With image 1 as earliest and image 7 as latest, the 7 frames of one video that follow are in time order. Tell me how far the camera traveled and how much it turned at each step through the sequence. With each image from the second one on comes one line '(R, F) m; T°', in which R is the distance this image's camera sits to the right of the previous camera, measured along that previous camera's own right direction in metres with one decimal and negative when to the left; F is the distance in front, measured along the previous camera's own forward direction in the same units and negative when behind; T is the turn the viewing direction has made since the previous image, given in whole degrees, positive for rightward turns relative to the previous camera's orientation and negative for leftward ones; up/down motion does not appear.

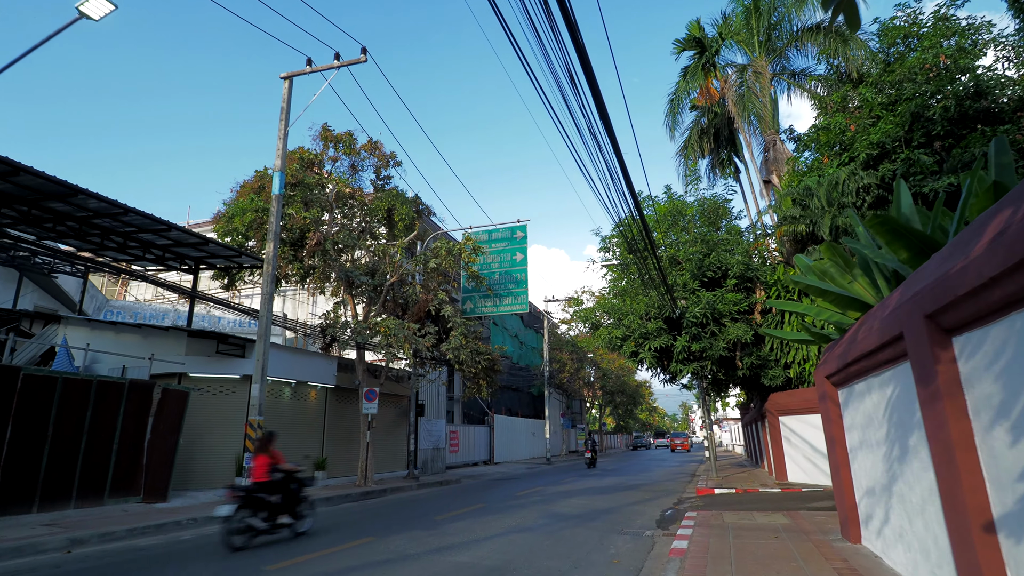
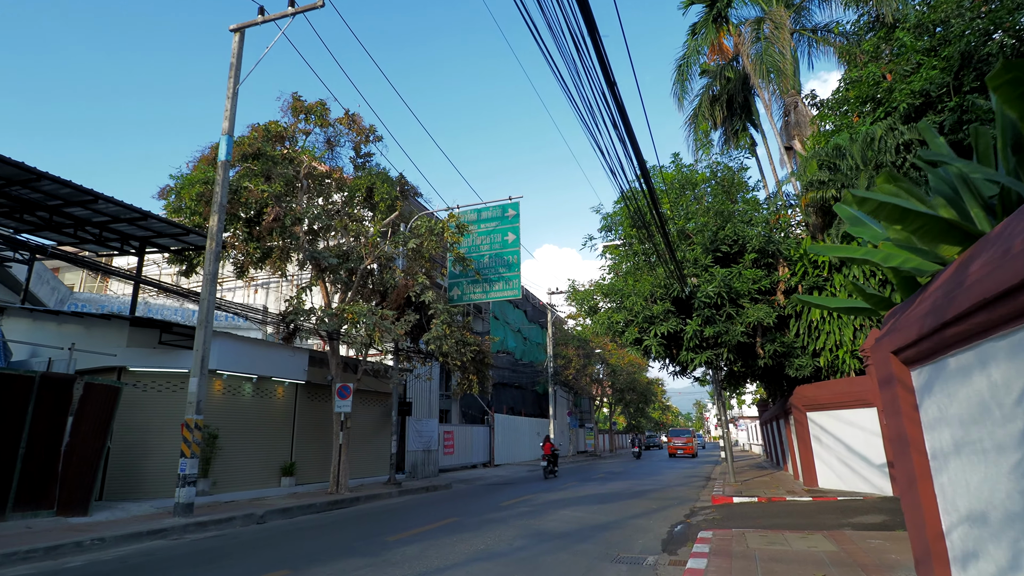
(+0.7, +1.9) m; -1°
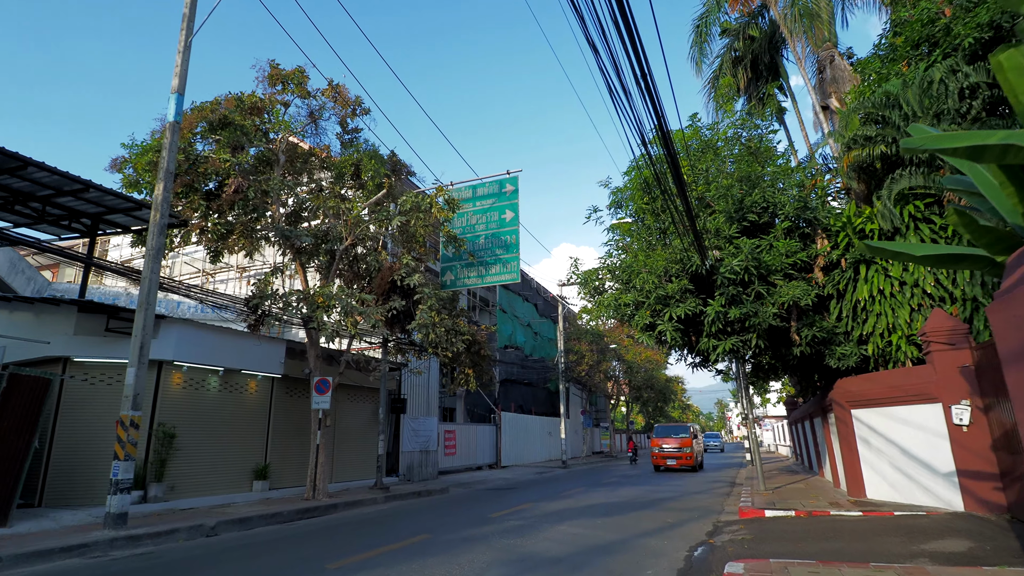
(+0.6, +1.8) m; -2°
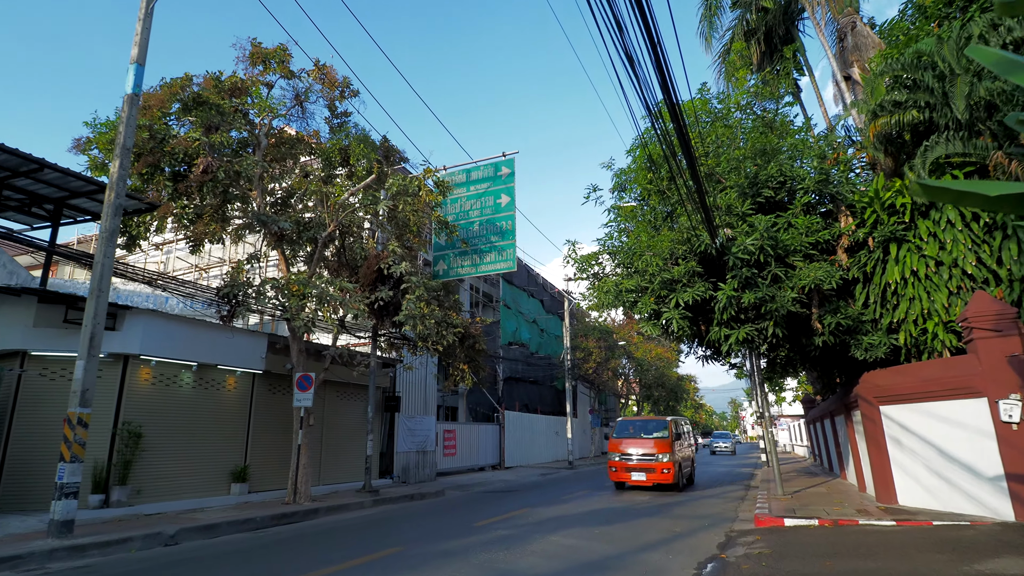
(+0.5, +1.0) m; -1°
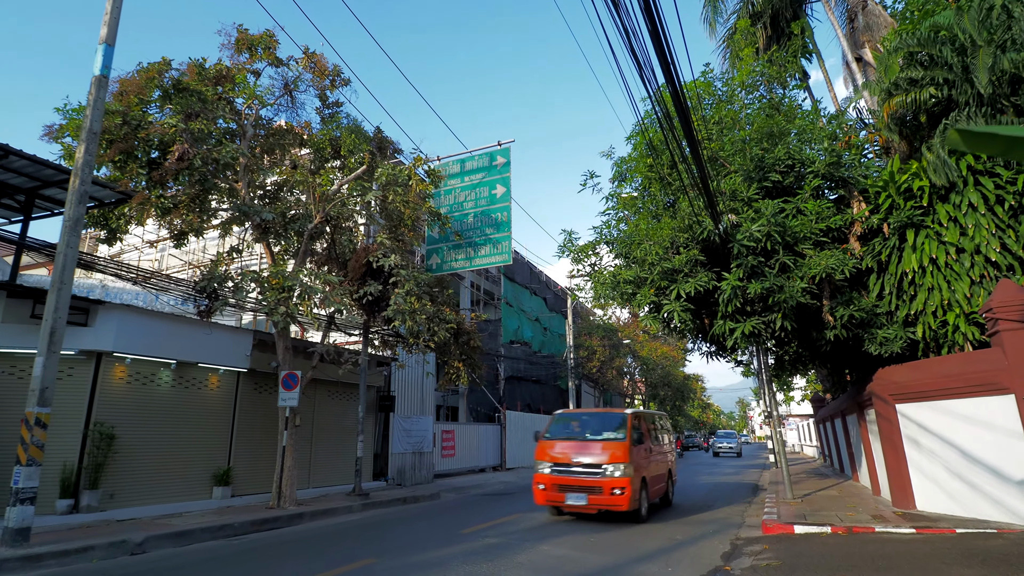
(+0.3, +0.6) m; -1°
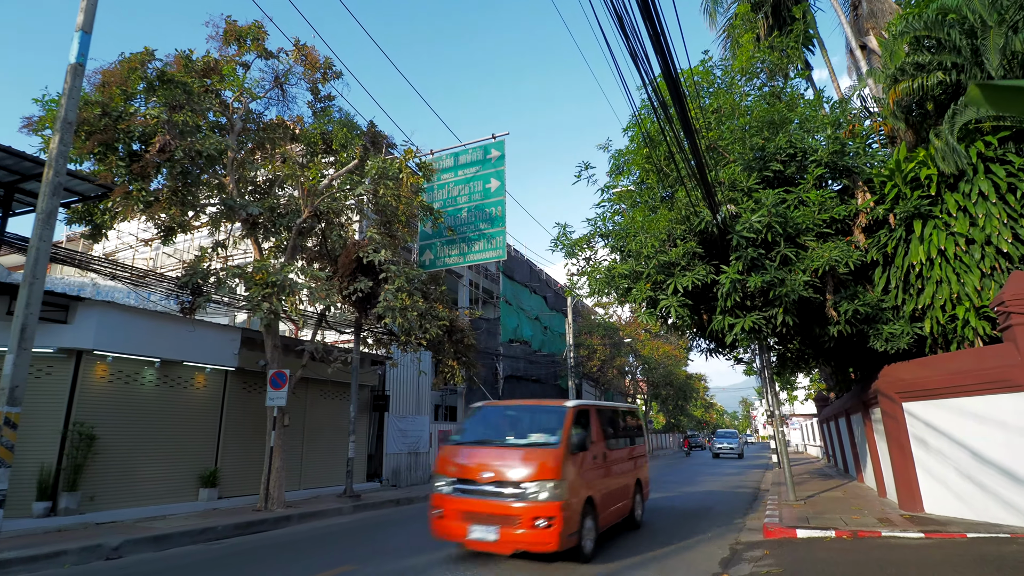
(+0.2, +0.3) m; 0°
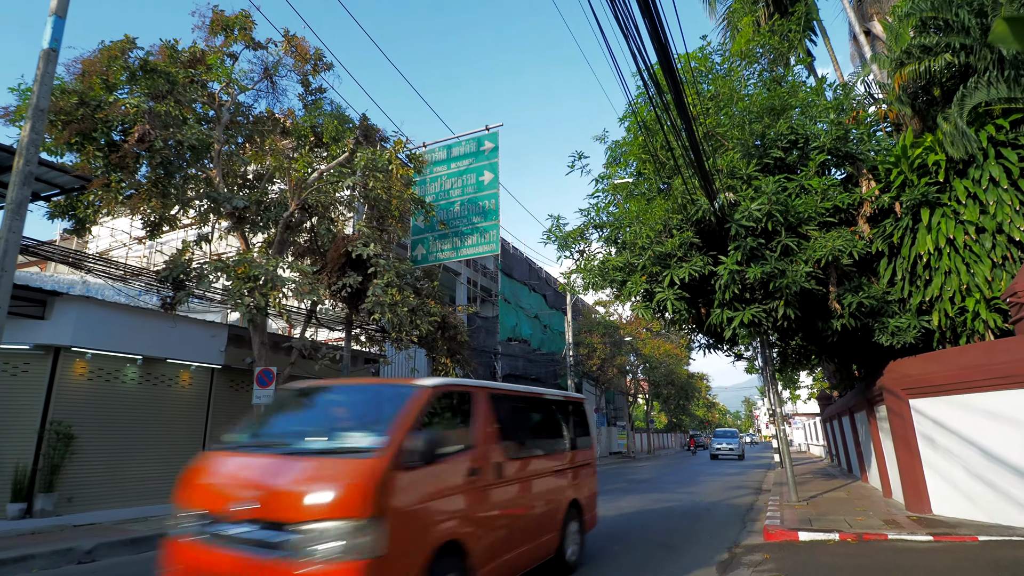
(+0.2, +0.4) m; 0°
